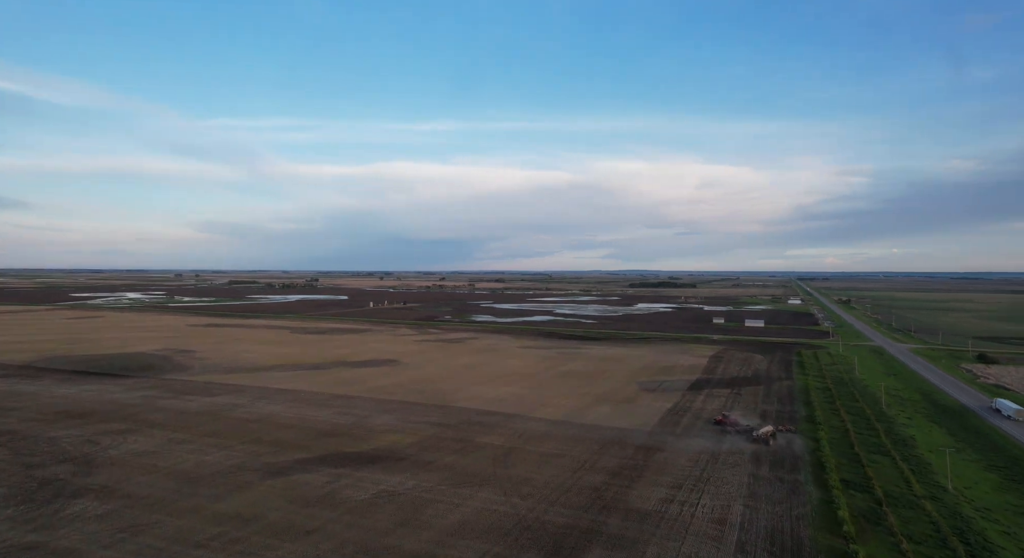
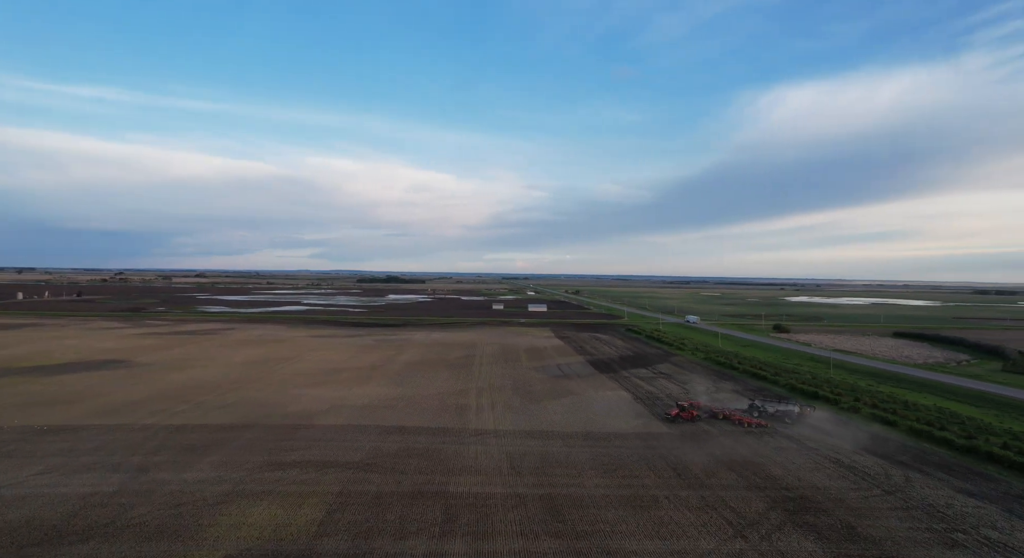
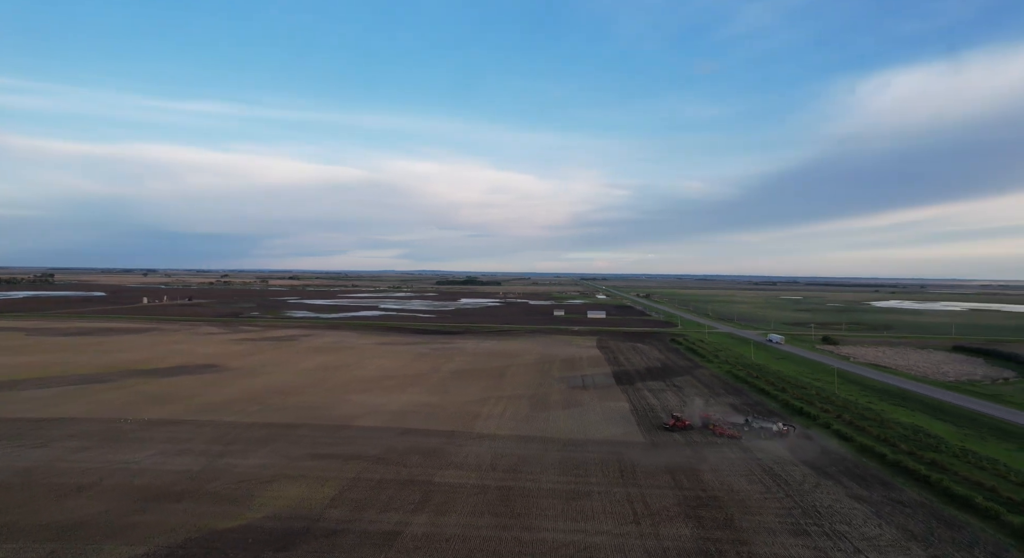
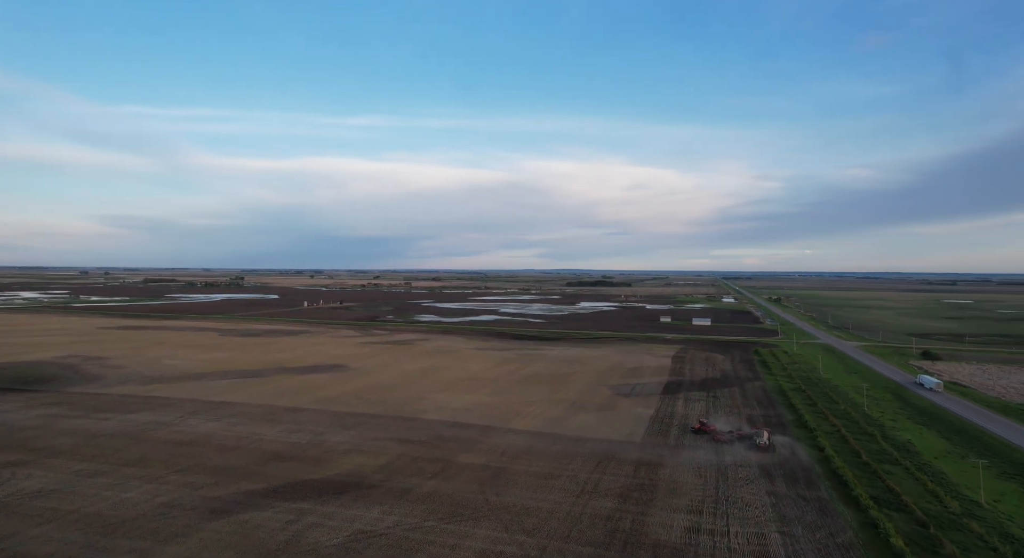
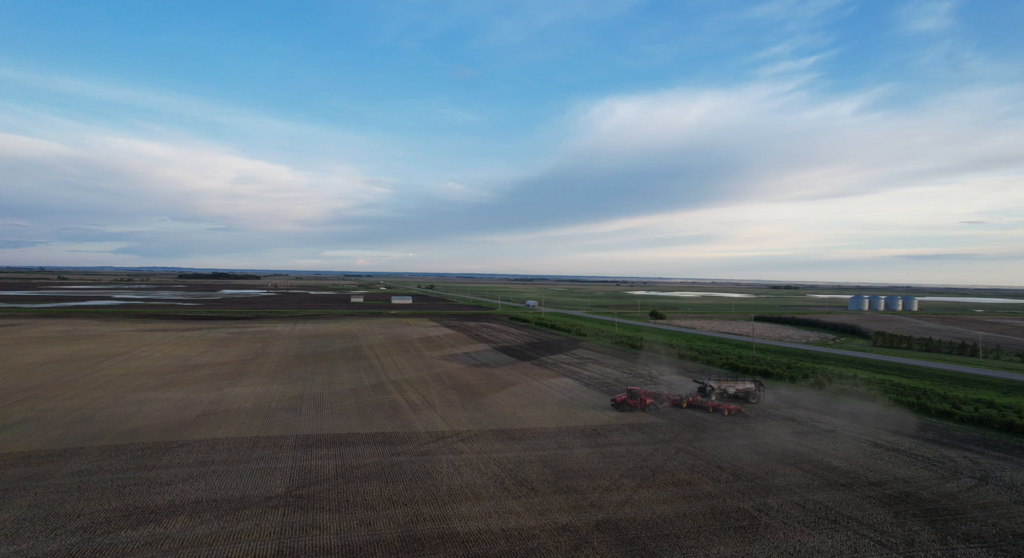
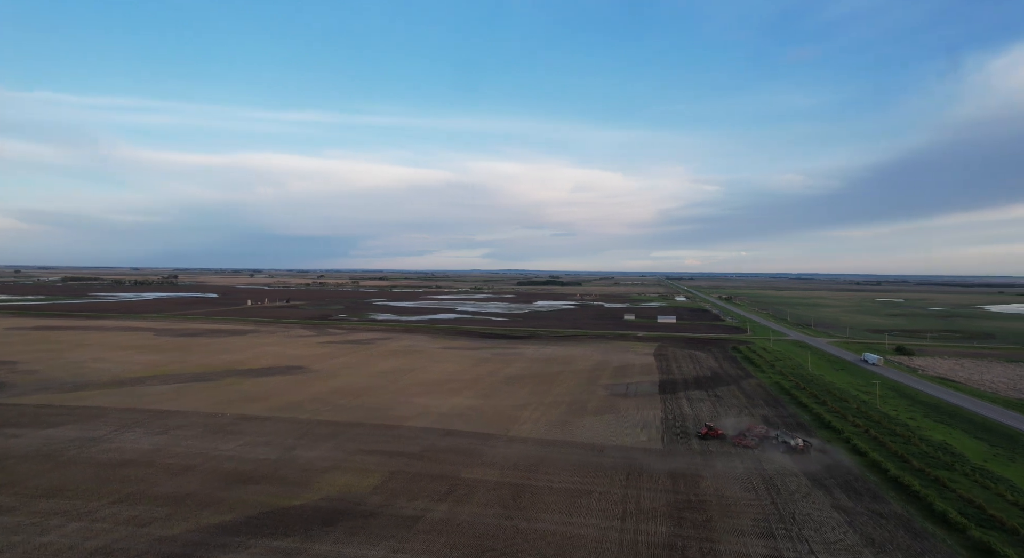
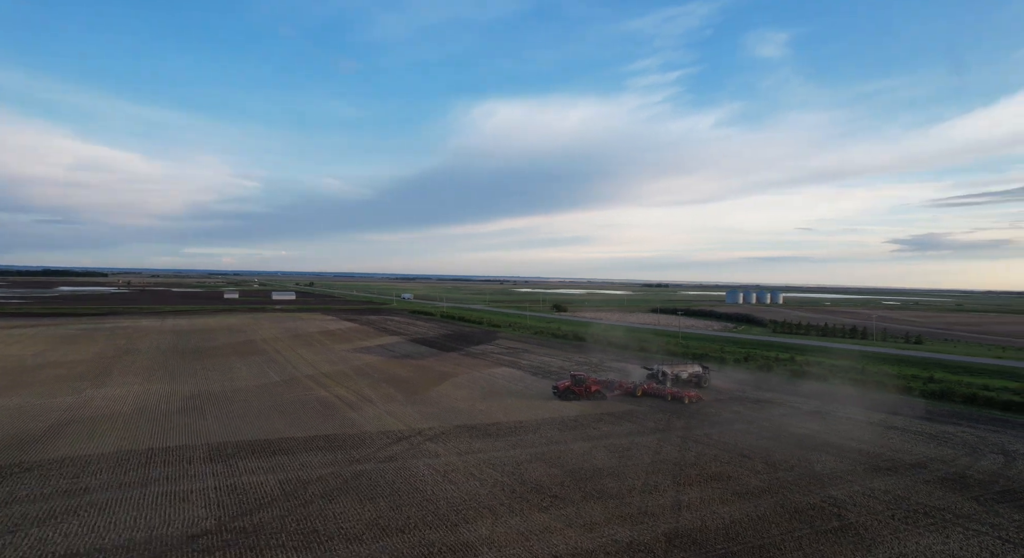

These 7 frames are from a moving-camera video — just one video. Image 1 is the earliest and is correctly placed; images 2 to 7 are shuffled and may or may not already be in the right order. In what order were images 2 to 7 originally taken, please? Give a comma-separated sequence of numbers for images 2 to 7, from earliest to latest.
4, 6, 3, 2, 5, 7
